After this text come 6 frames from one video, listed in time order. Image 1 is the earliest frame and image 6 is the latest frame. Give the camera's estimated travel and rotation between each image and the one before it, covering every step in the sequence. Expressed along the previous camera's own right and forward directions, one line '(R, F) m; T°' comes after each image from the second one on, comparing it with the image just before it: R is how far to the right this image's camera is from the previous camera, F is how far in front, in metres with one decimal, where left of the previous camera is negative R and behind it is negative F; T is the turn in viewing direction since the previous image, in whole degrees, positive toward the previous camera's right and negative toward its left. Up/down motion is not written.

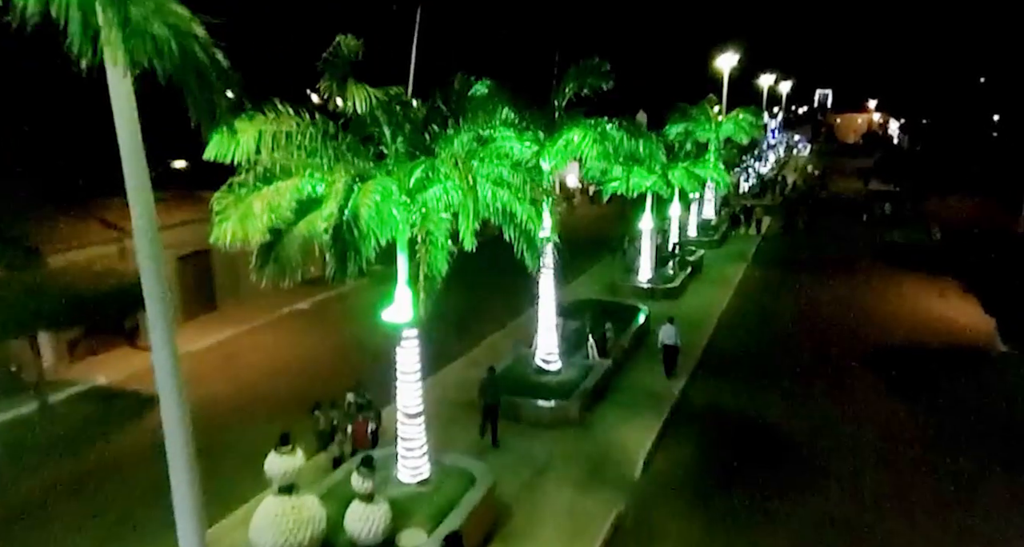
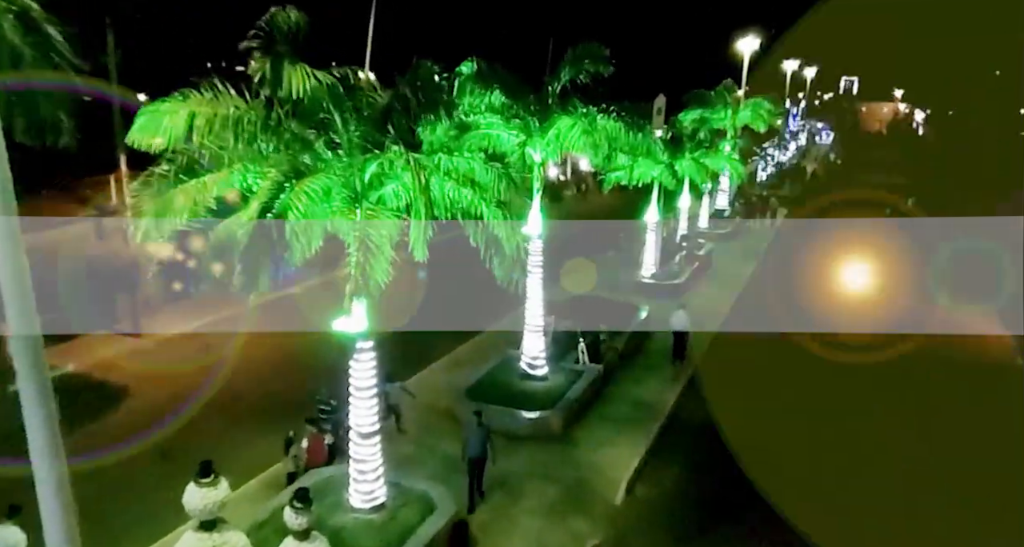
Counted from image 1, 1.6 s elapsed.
(+0.7, +1.0) m; -6°
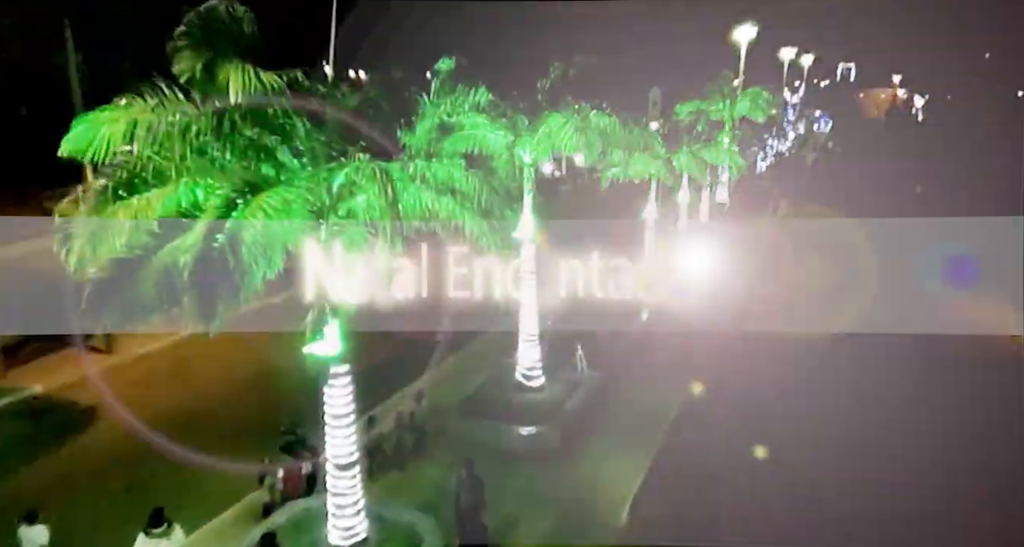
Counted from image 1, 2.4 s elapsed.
(+0.1, +0.5) m; 0°
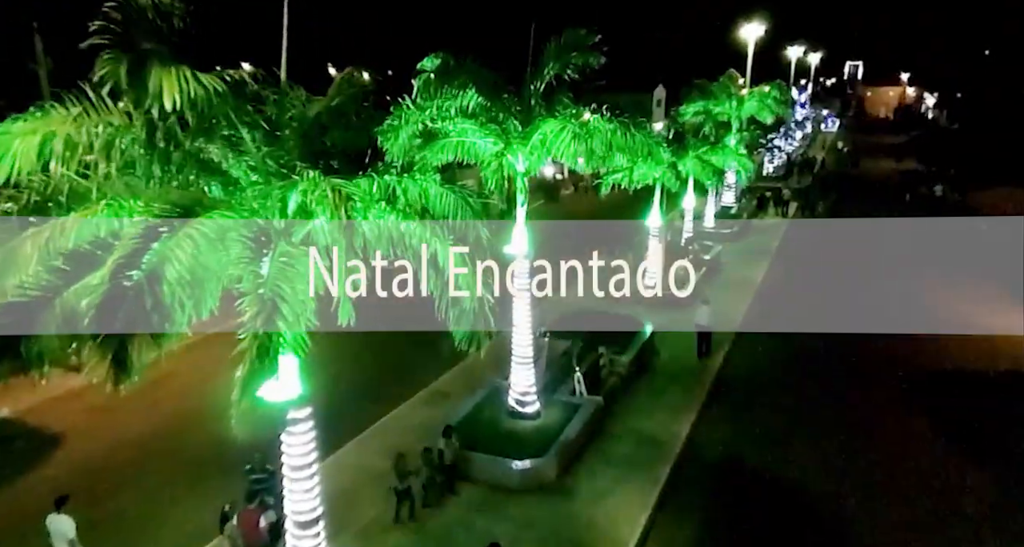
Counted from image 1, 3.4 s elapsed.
(+0.2, +0.7) m; 0°
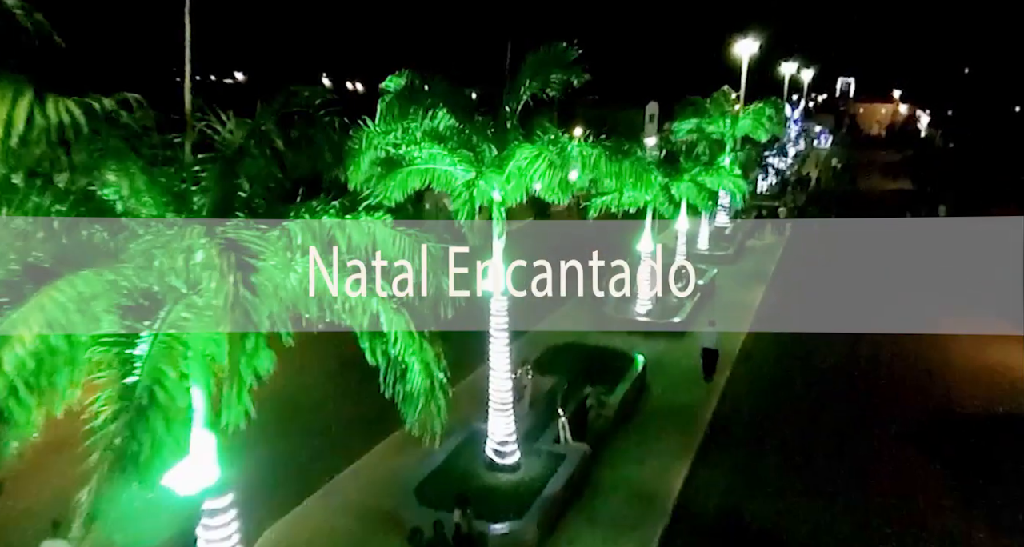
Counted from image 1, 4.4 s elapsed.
(+0.2, +0.8) m; +1°
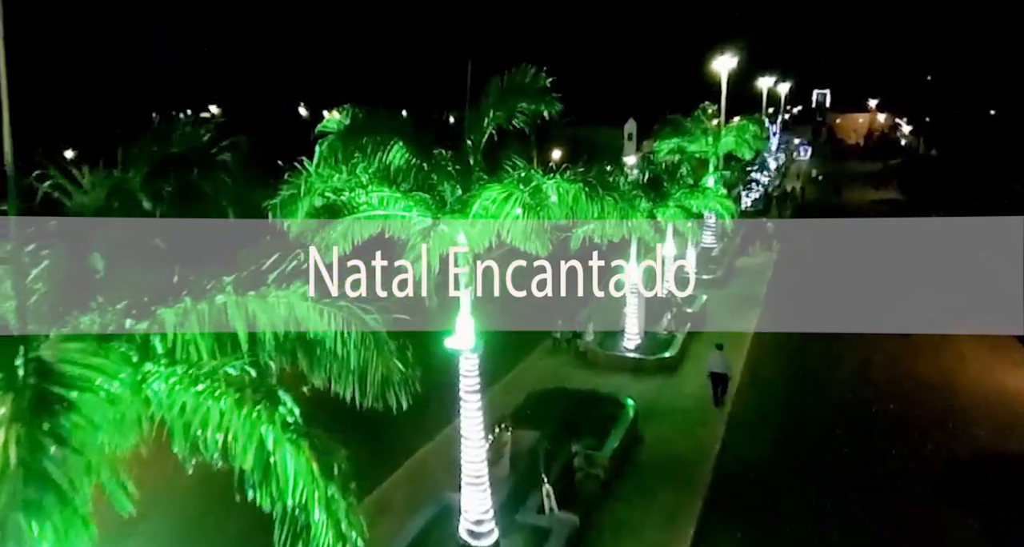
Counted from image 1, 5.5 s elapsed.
(+0.2, +1.0) m; +1°
